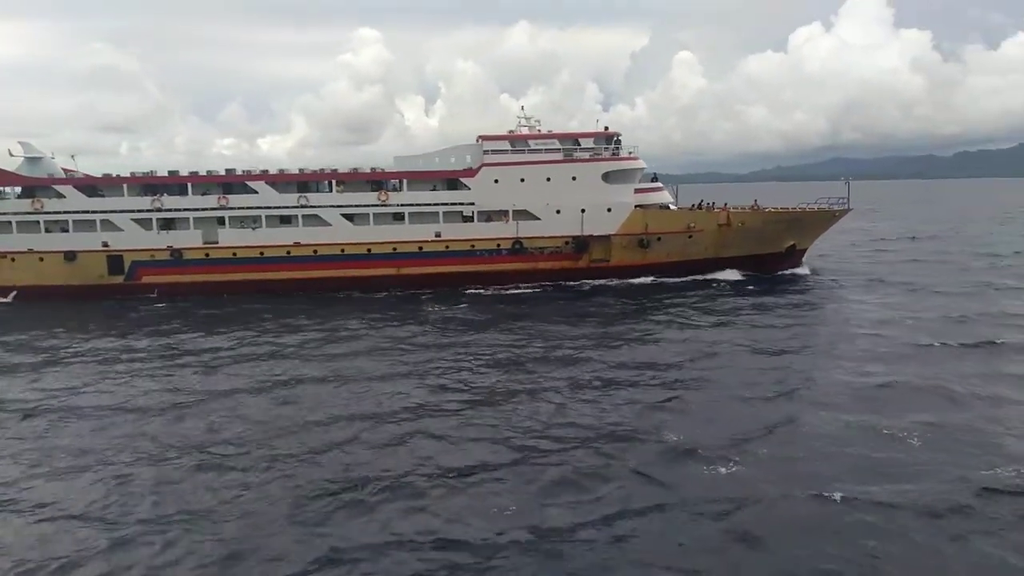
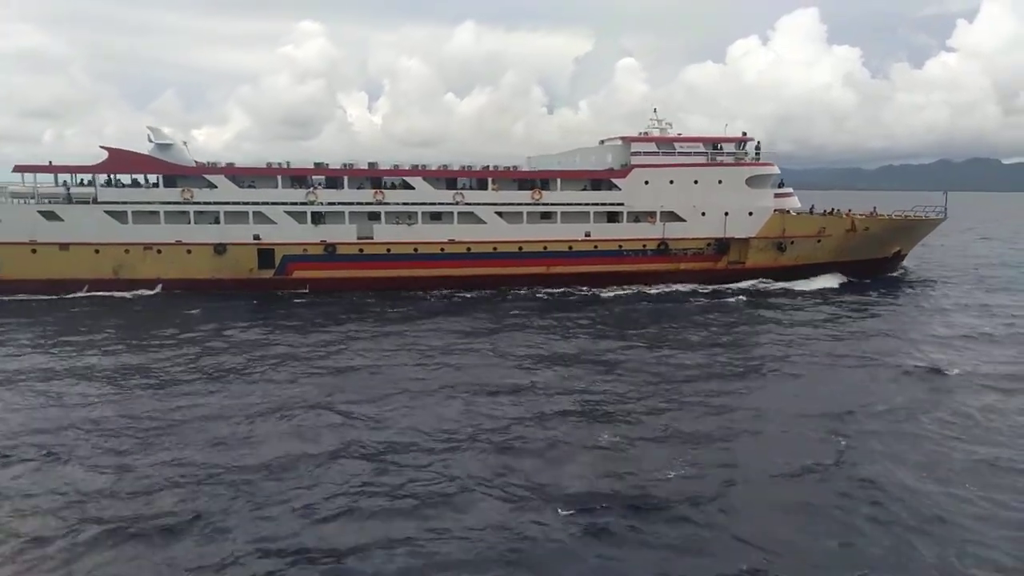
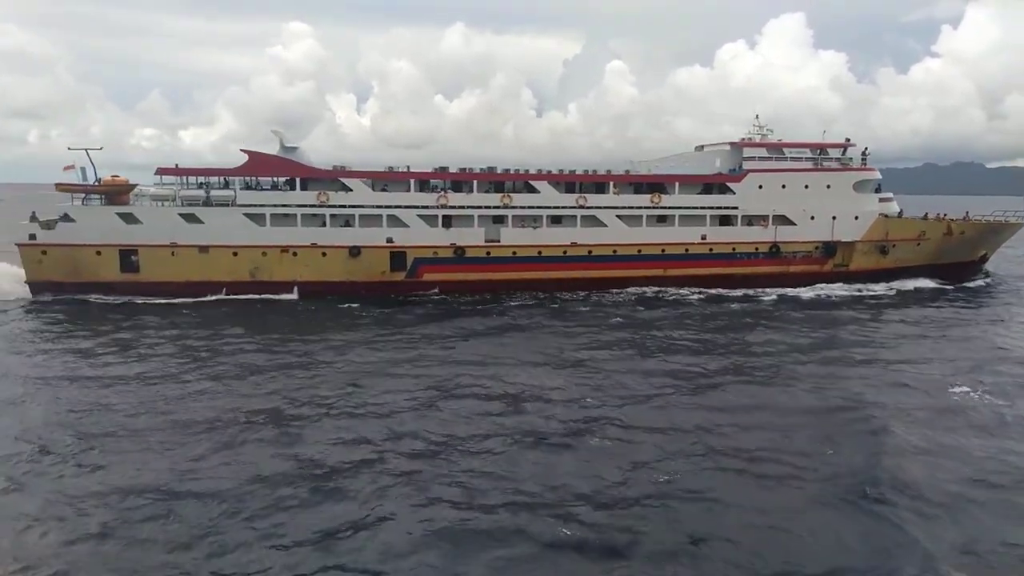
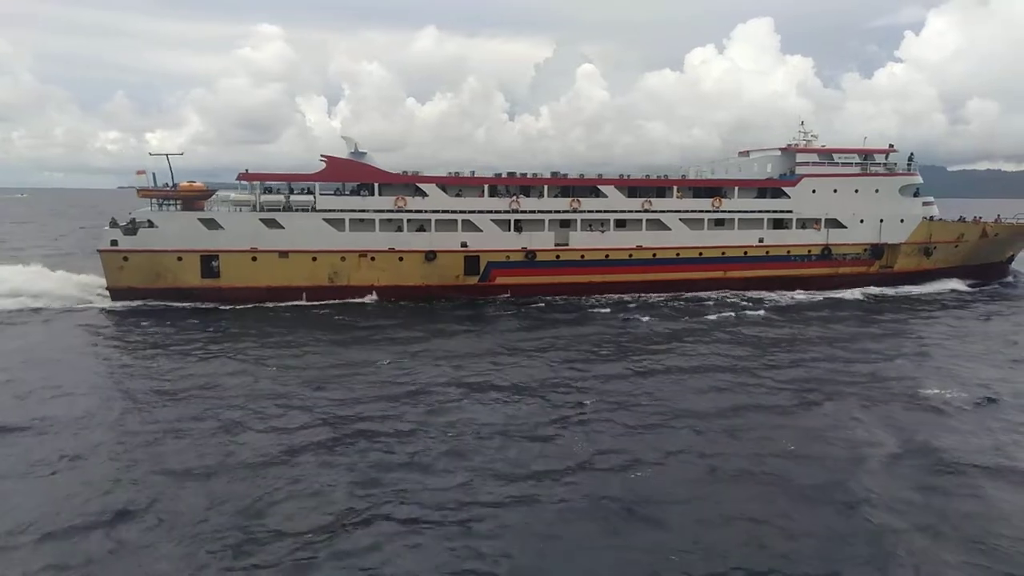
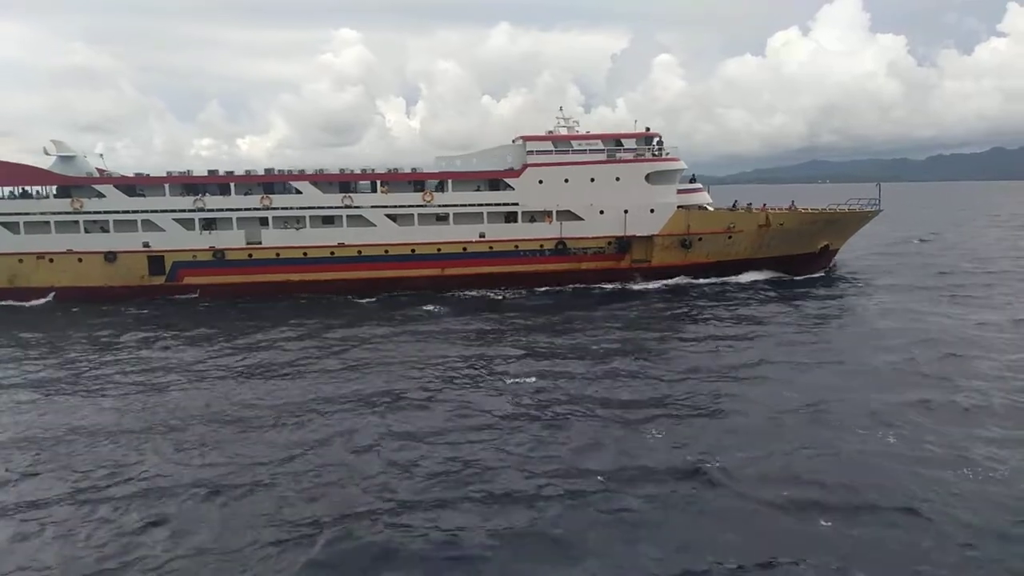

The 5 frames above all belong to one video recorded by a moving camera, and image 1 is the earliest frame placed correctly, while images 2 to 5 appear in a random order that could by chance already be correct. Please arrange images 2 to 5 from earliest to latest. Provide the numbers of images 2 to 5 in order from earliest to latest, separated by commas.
5, 2, 3, 4
